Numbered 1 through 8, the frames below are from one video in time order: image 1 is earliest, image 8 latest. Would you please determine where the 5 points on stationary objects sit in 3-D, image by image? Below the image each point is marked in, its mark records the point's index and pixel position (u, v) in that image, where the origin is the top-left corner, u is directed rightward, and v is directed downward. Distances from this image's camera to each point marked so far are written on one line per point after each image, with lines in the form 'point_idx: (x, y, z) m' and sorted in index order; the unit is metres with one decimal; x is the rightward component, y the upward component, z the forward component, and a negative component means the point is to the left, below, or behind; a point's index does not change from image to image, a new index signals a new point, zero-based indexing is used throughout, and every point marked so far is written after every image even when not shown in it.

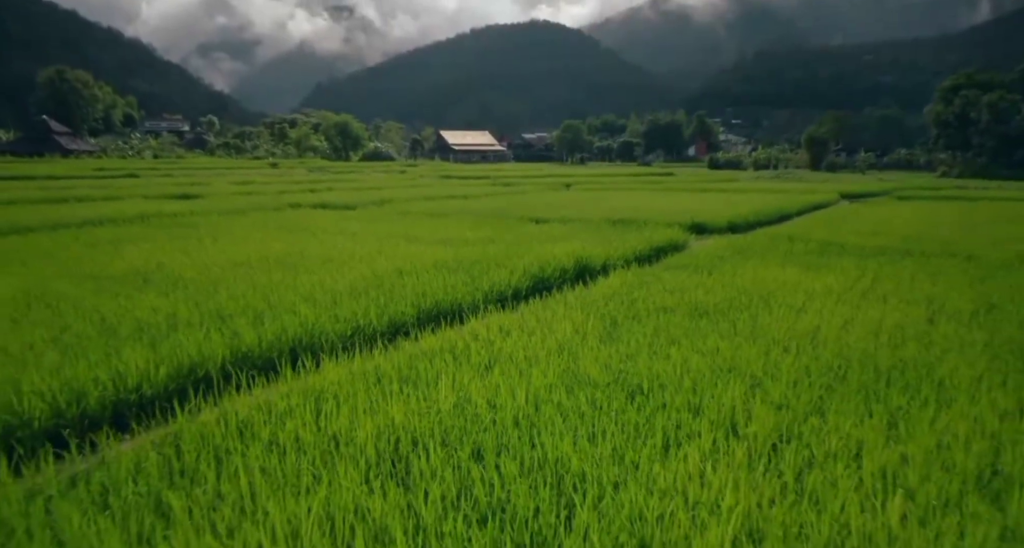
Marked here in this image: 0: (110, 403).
0: (-1.3, -0.4, +2.2) m
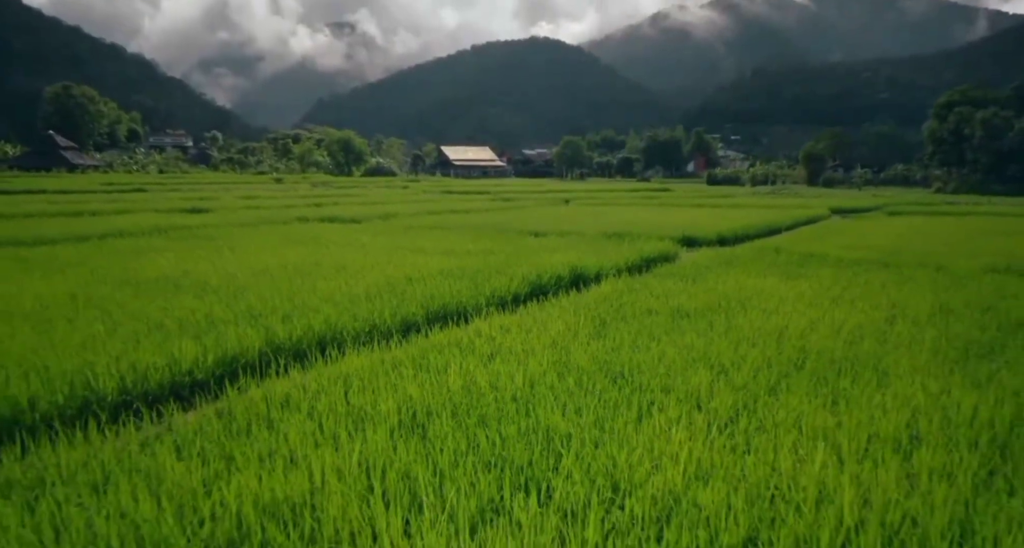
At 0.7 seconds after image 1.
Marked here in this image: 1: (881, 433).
0: (-1.3, -0.4, +2.6) m
1: (+1.2, -0.5, +2.2) m
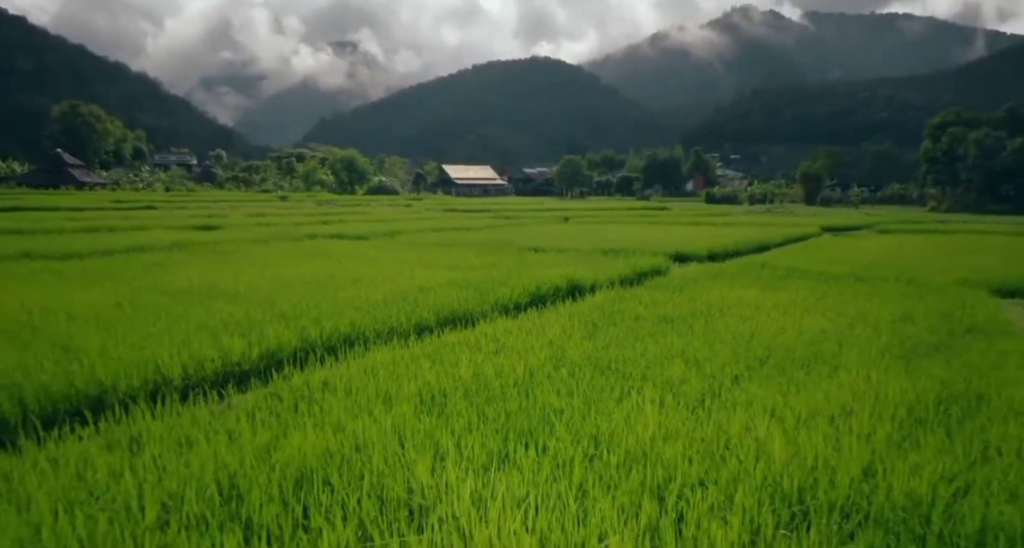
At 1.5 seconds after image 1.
0: (-1.3, -0.4, +3.0) m
1: (+1.2, -0.5, +2.6) m
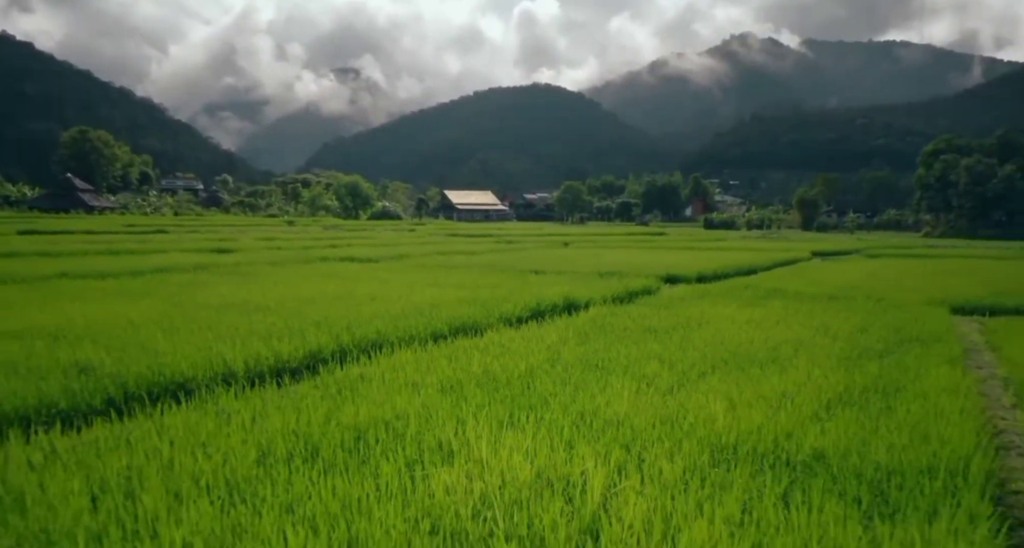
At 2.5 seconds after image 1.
0: (-1.3, -0.5, +3.7) m
1: (+1.2, -0.6, +3.3) m
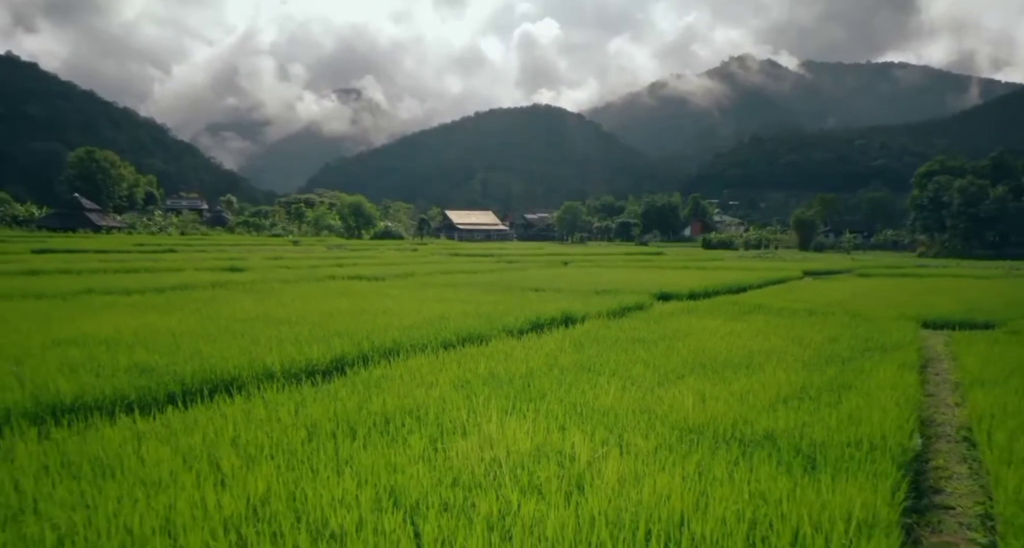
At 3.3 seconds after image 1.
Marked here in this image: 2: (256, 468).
0: (-1.3, -0.6, +4.2) m
1: (+1.3, -0.7, +3.8) m
2: (-0.9, -0.7, +2.5) m
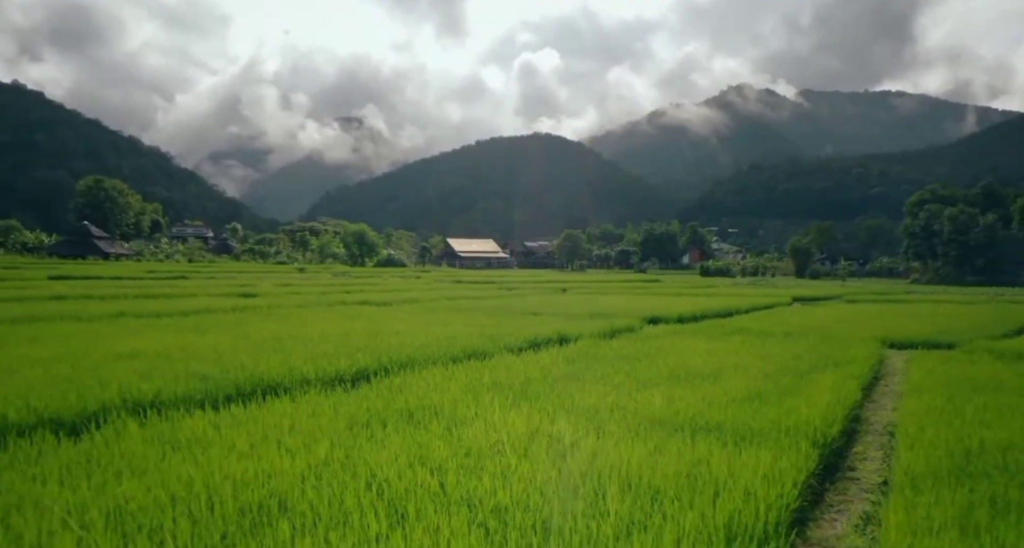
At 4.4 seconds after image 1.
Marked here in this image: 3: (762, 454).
0: (-1.3, -0.8, +5.0) m
1: (+1.3, -0.8, +4.5) m
2: (-0.9, -0.8, +3.2) m
3: (+1.1, -0.8, +3.1) m
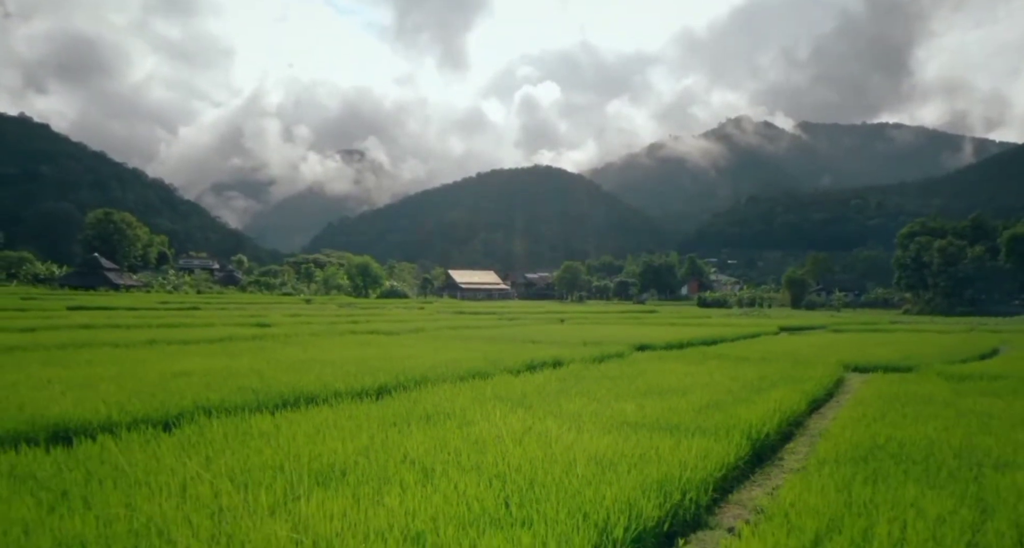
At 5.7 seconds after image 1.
0: (-1.3, -1.0, +5.9) m
1: (+1.2, -1.1, +5.5) m
2: (-1.0, -1.0, +4.1) m
3: (+1.1, -1.0, +4.0) m
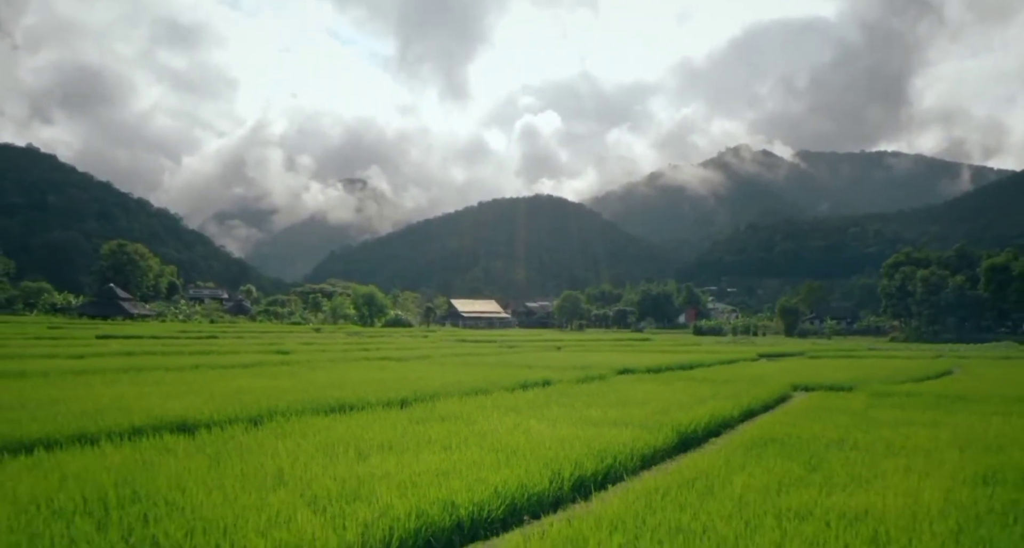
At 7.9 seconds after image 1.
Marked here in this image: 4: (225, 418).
0: (-1.4, -1.4, +7.5) m
1: (+1.2, -1.4, +7.1) m
2: (-1.0, -1.3, +5.8) m
3: (+1.0, -1.3, +5.6) m
4: (-2.6, -1.3, +6.0) m
